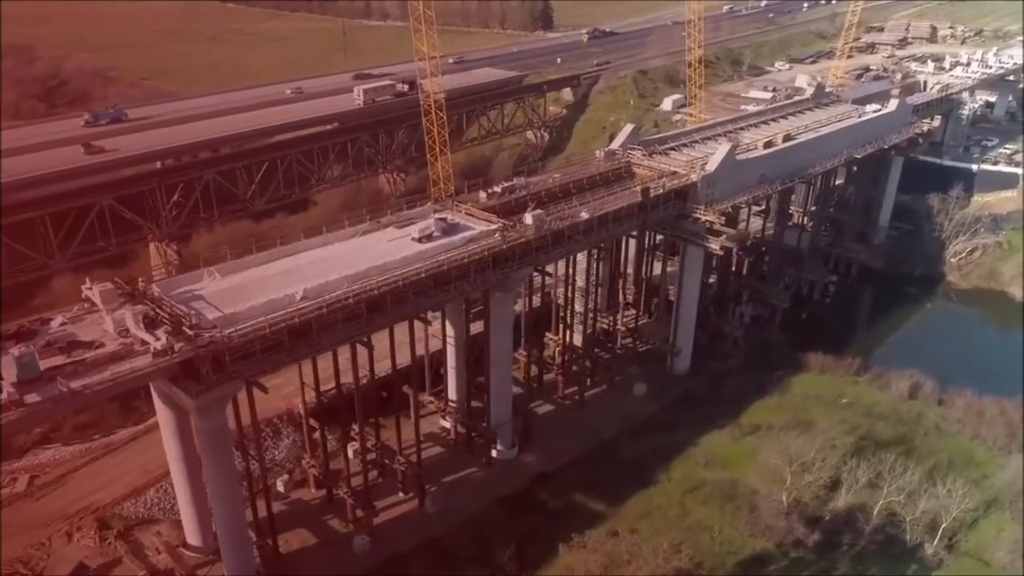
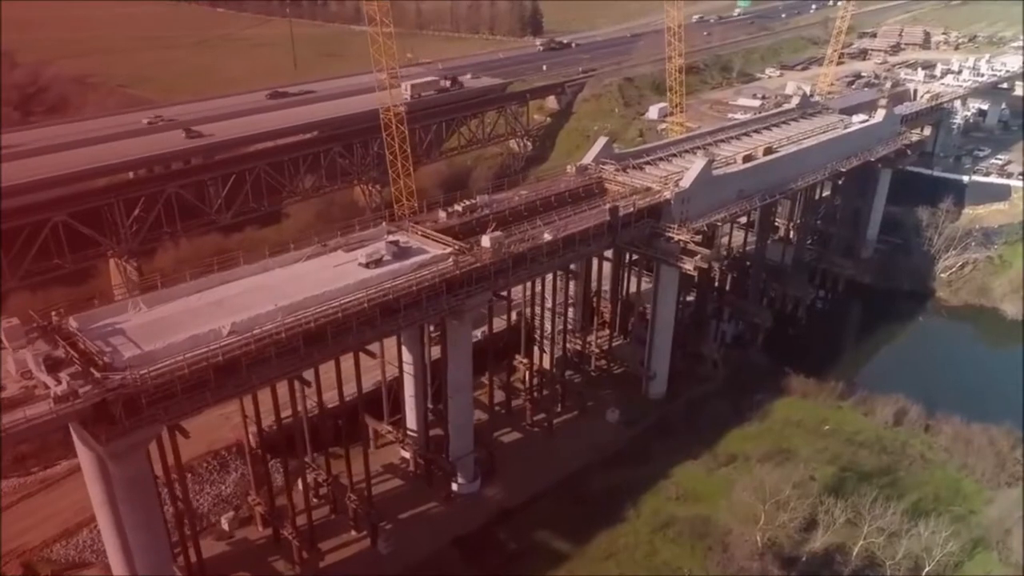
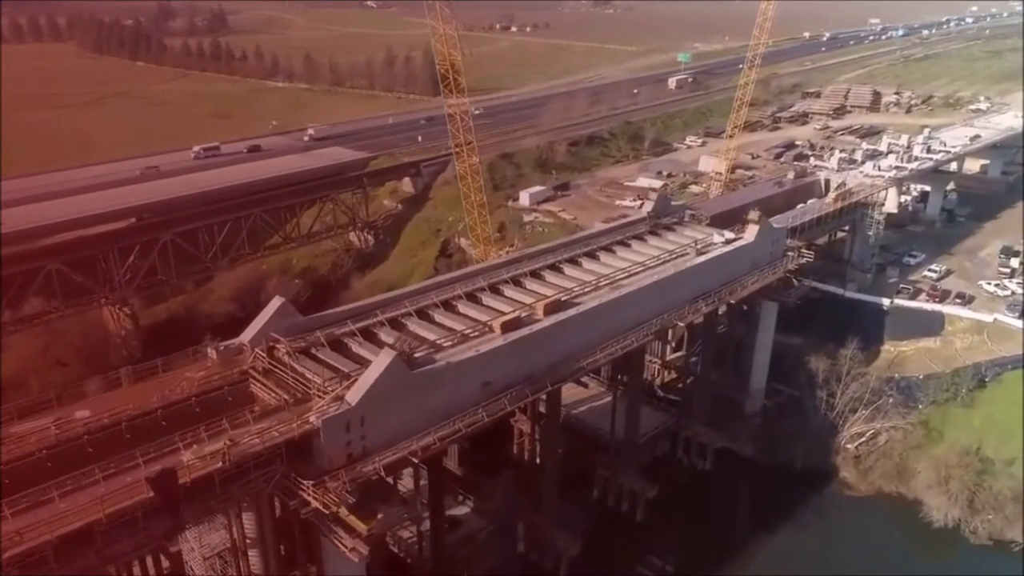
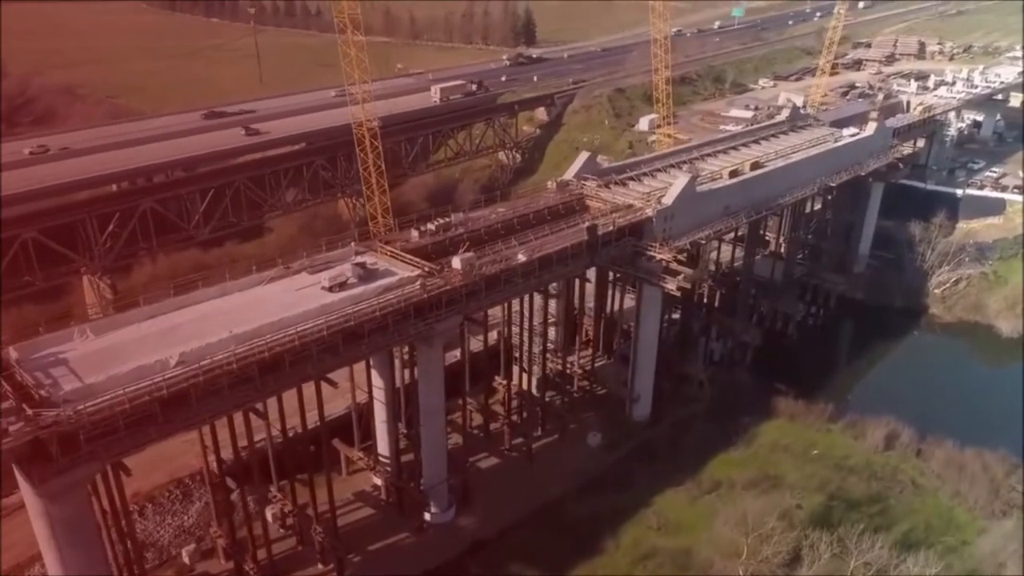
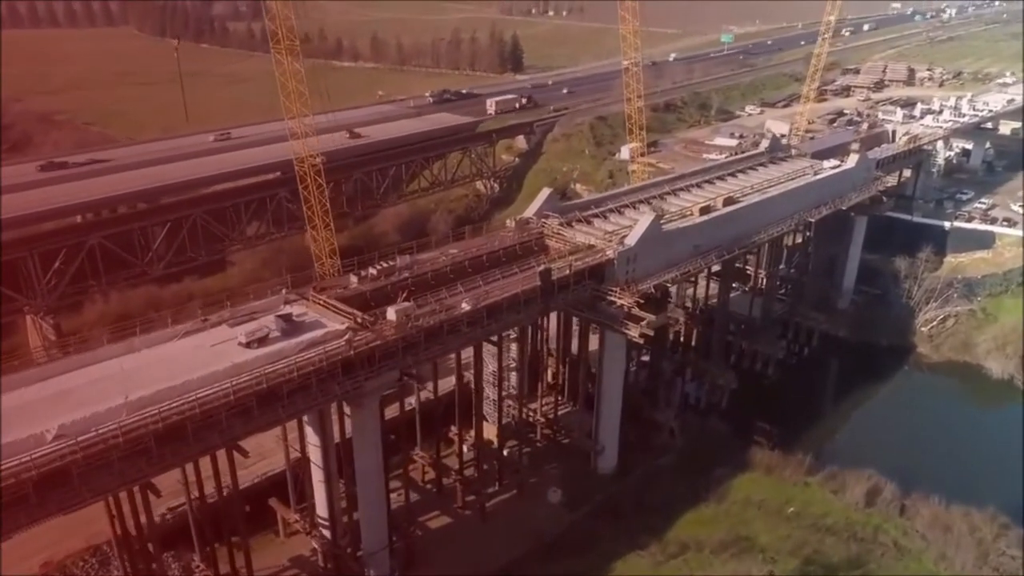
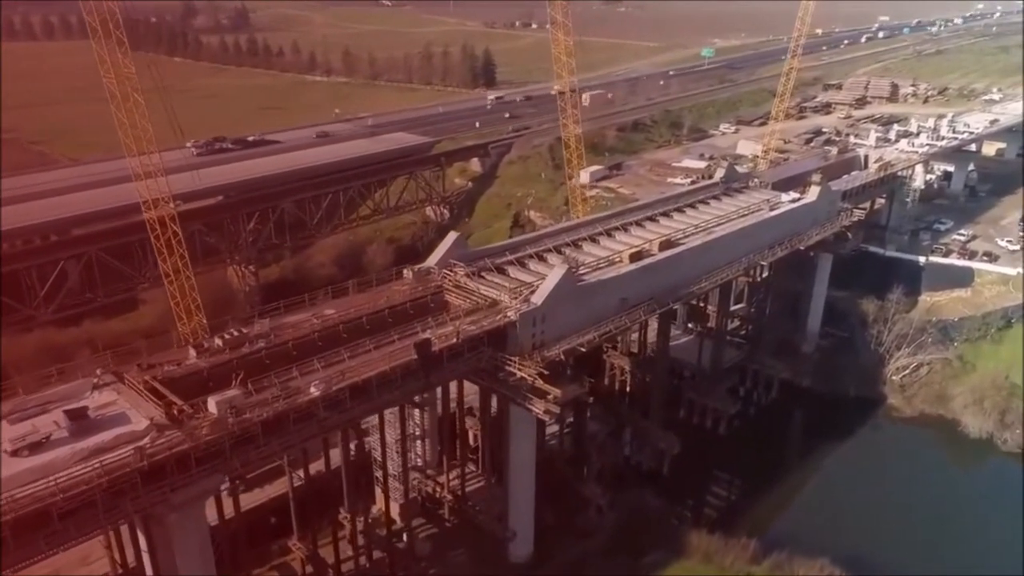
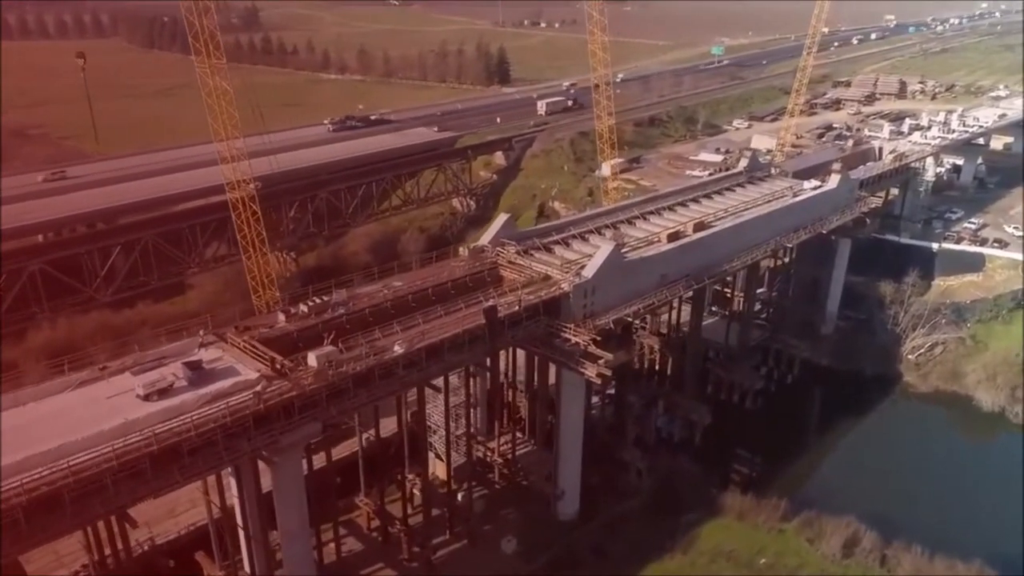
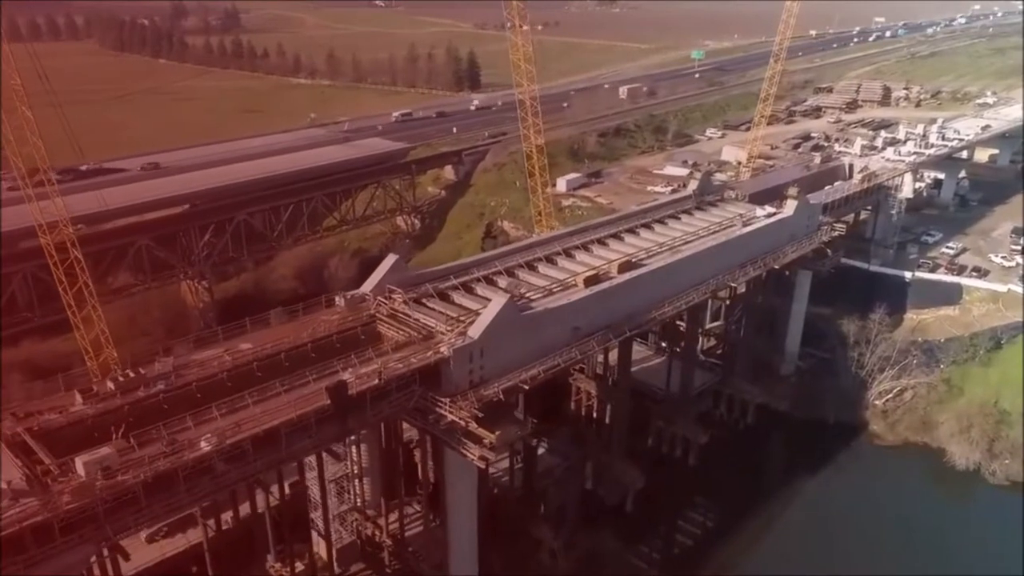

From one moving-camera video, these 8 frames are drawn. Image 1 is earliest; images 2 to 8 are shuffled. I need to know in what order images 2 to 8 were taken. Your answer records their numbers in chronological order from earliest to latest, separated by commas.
2, 4, 5, 7, 6, 8, 3
